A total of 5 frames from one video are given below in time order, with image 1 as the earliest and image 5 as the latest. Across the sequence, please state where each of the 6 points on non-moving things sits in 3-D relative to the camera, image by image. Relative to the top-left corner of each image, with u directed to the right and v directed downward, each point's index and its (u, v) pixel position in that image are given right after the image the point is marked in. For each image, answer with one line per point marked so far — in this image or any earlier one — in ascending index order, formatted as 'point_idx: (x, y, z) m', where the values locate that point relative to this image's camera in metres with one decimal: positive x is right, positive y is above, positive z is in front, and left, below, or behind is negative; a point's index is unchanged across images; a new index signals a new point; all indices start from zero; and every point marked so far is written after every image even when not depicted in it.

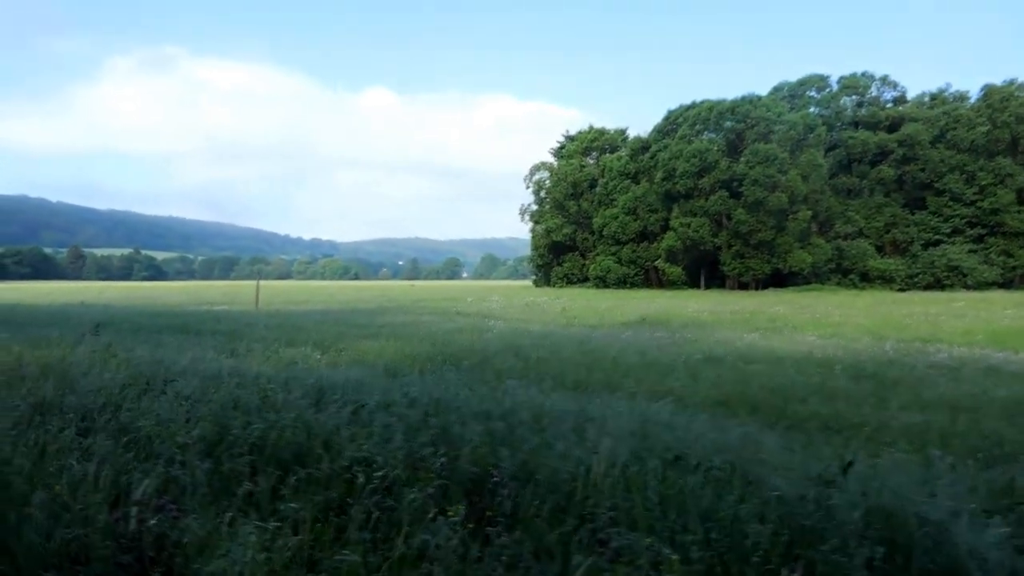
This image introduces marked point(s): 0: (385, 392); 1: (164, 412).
0: (-1.0, -0.8, +7.3) m
1: (-2.1, -0.8, +5.6) m
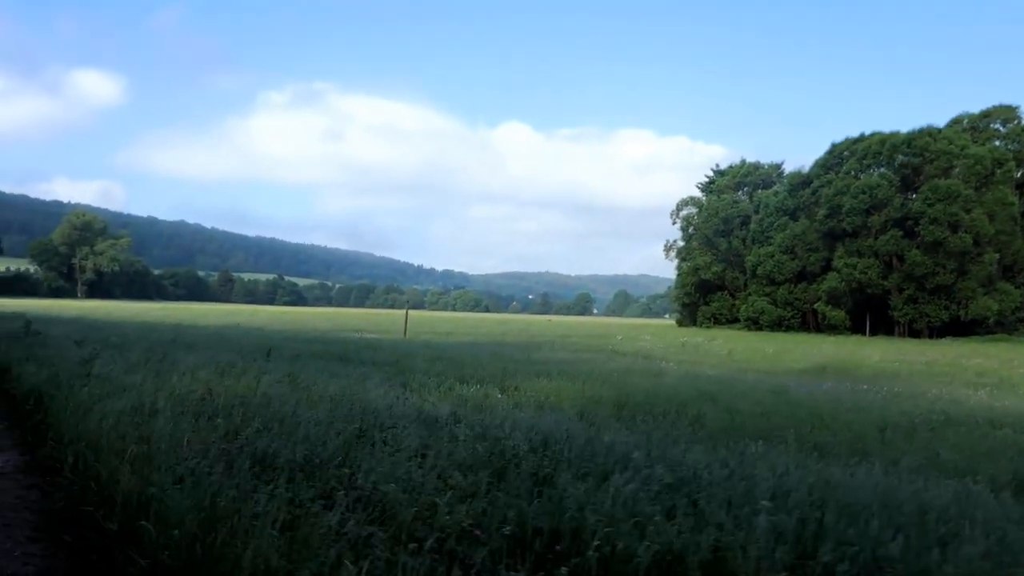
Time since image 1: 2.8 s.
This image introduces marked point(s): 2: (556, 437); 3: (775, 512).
0: (+0.9, -1.1, +5.7) m
1: (-0.5, -0.9, +4.2) m
2: (+0.3, -1.1, +6.5) m
3: (+1.1, -0.9, +3.7) m
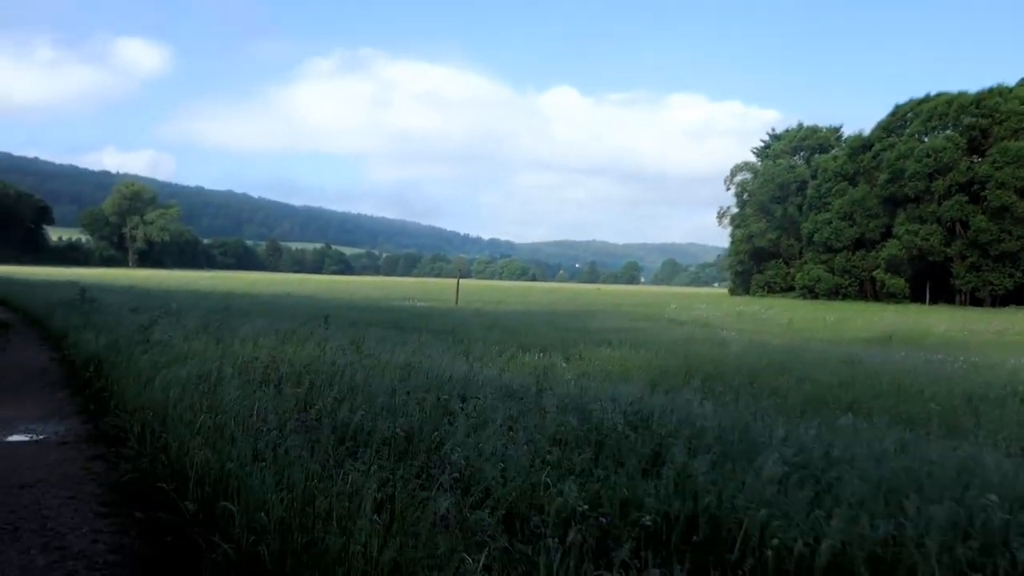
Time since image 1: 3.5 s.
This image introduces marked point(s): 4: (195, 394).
0: (+1.4, -0.8, +5.2) m
1: (0.0, -0.7, +3.8) m
2: (+0.9, -0.8, +6.0) m
3: (+1.5, -0.7, +3.2) m
4: (-1.8, -0.6, +5.3) m
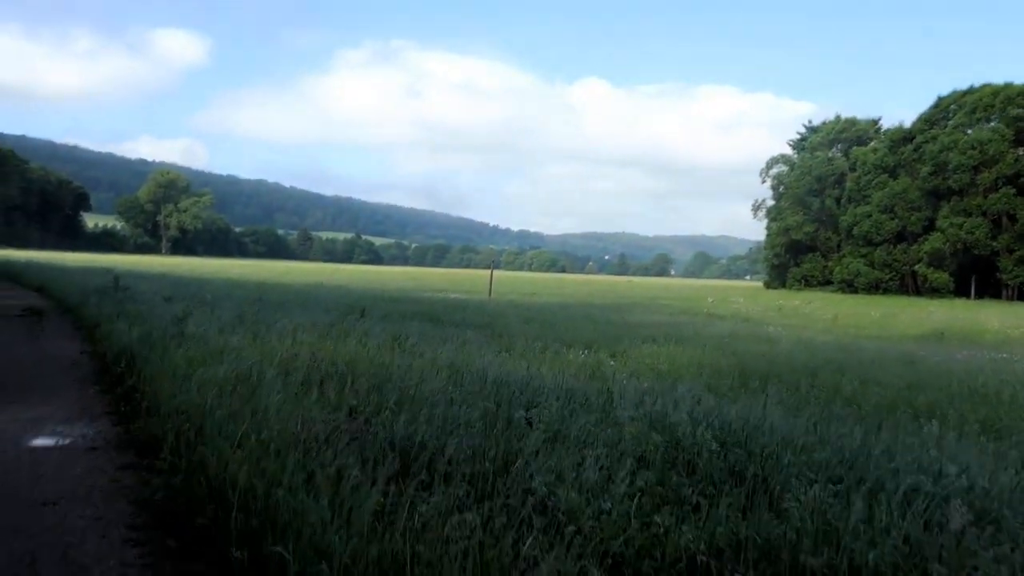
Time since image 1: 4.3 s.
0: (+1.8, -0.8, +4.6) m
1: (+0.3, -0.7, +3.2) m
2: (+1.3, -0.8, +5.4) m
3: (+1.8, -0.8, +2.6) m
4: (-1.5, -0.6, +4.8) m
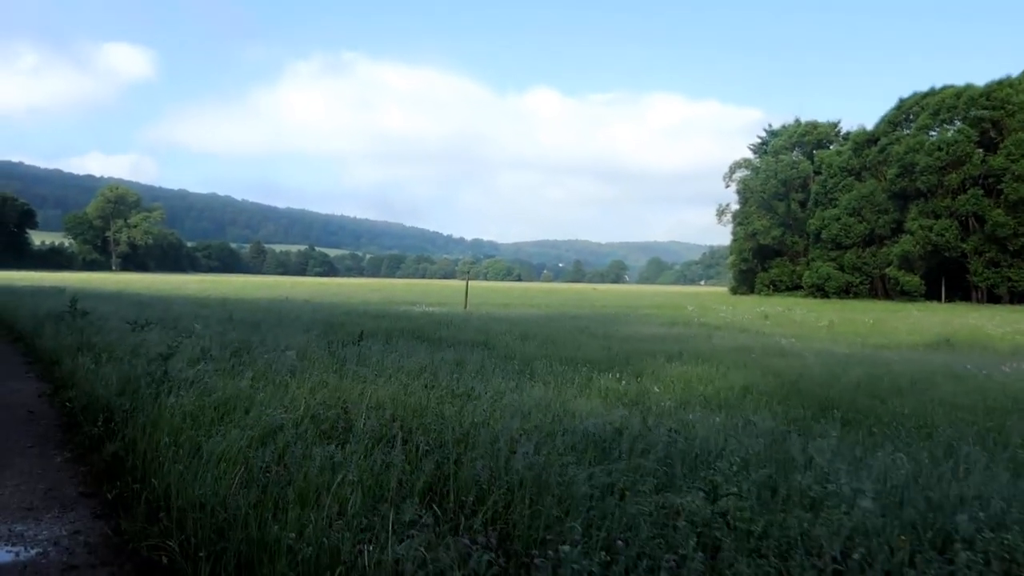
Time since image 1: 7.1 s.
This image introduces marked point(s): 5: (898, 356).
0: (+2.4, -0.9, +3.3) m
1: (+1.1, -0.8, +1.8) m
2: (+1.9, -0.9, +4.1) m
3: (+2.6, -0.8, +1.2) m
4: (-0.8, -0.7, +3.2) m
5: (+7.0, -1.2, +16.2) m
